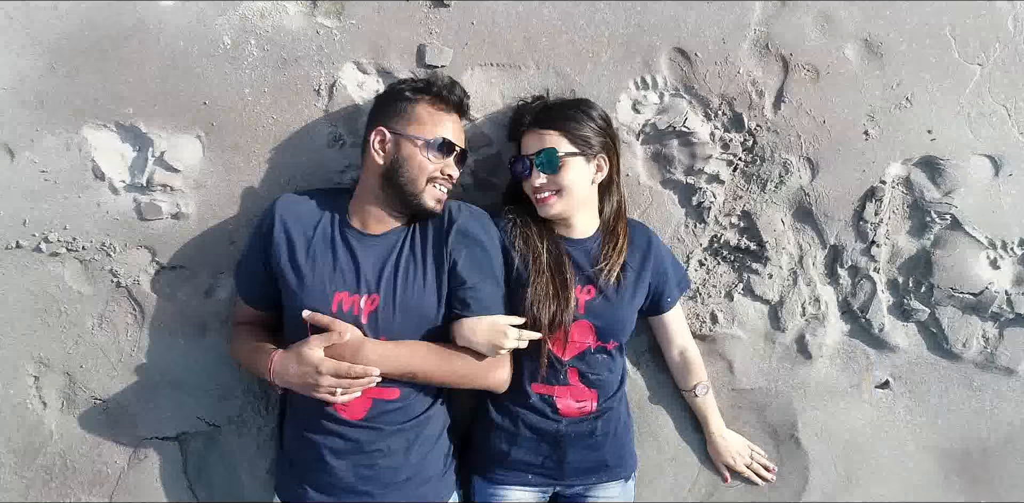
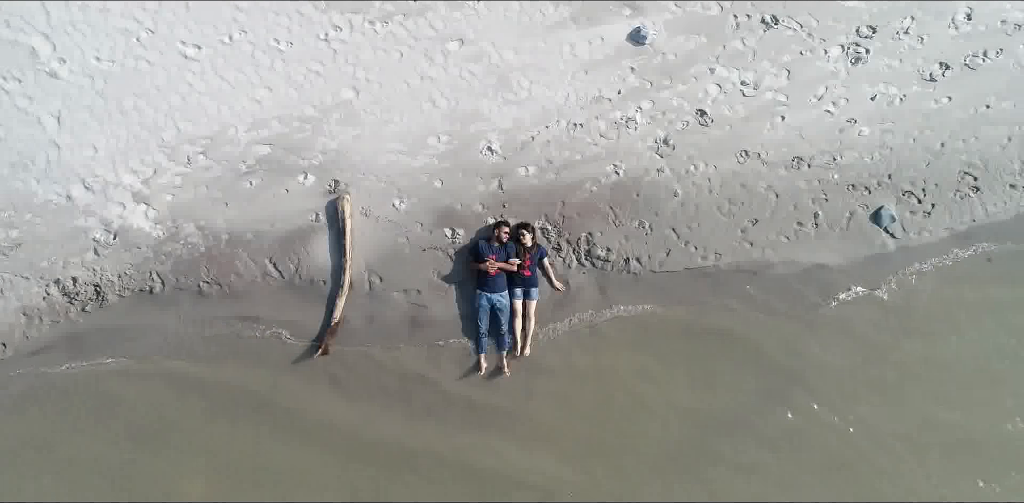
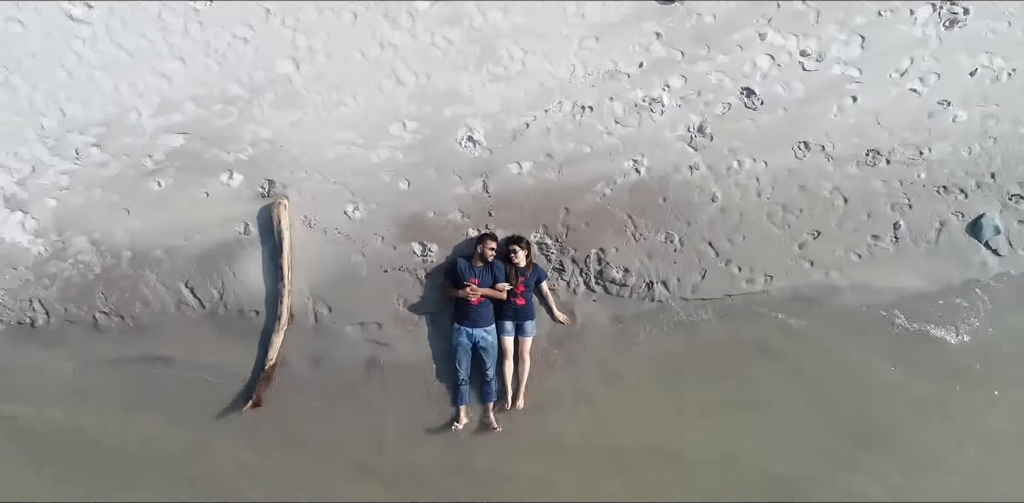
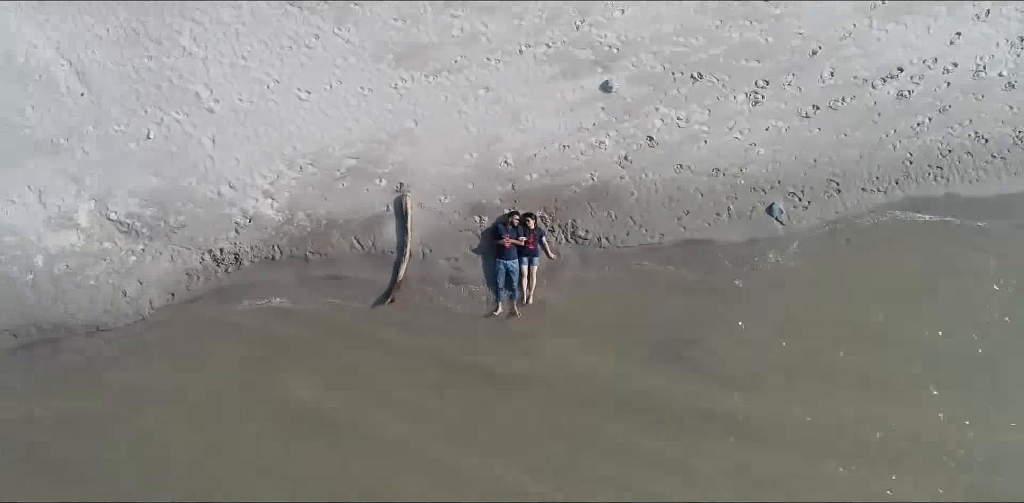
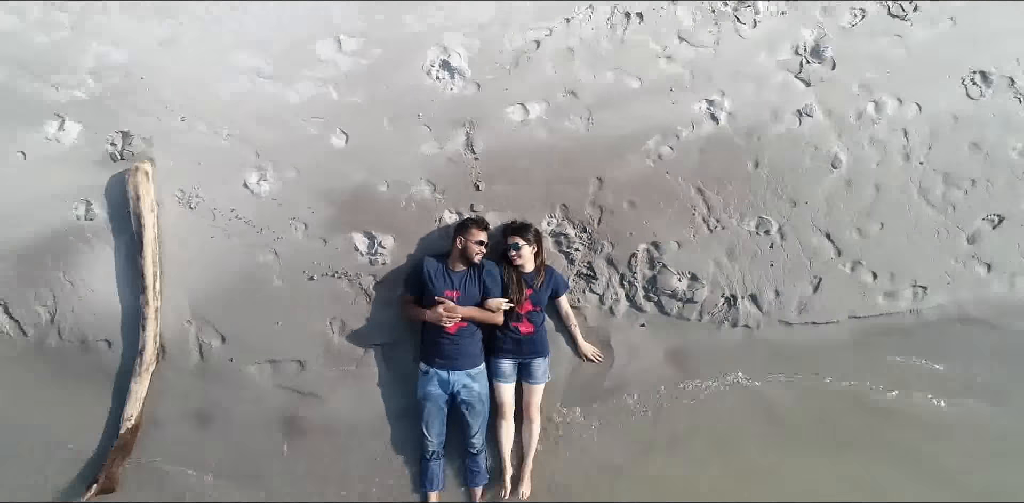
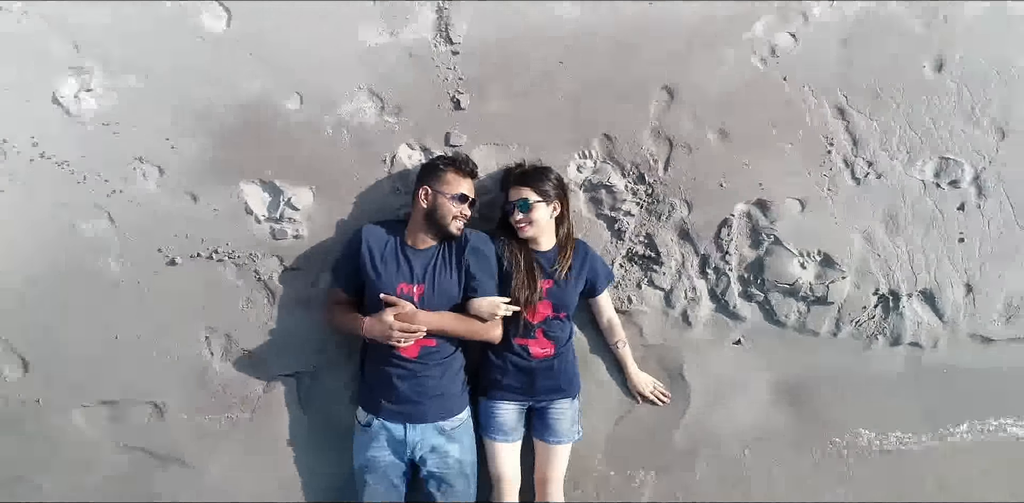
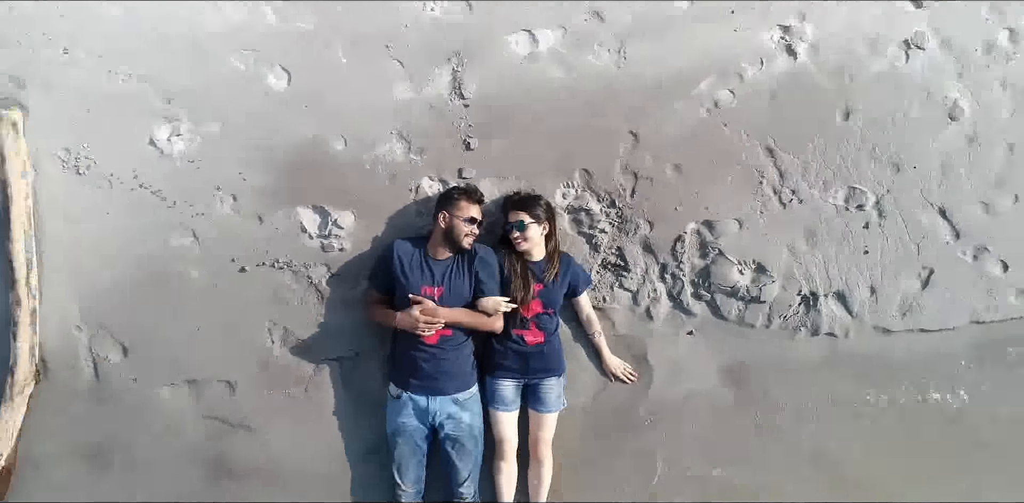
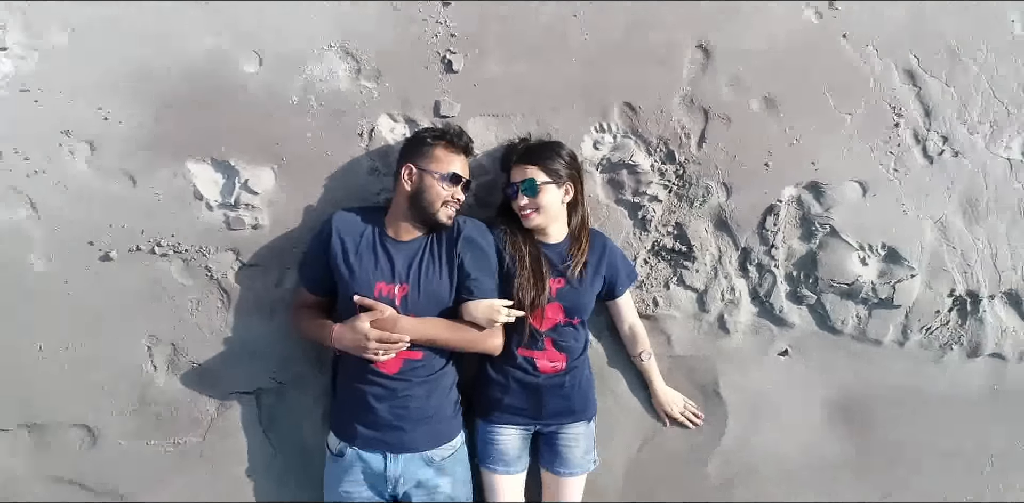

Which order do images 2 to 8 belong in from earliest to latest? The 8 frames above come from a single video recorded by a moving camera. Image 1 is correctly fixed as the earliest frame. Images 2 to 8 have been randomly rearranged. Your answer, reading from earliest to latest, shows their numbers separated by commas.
8, 6, 7, 5, 3, 2, 4
